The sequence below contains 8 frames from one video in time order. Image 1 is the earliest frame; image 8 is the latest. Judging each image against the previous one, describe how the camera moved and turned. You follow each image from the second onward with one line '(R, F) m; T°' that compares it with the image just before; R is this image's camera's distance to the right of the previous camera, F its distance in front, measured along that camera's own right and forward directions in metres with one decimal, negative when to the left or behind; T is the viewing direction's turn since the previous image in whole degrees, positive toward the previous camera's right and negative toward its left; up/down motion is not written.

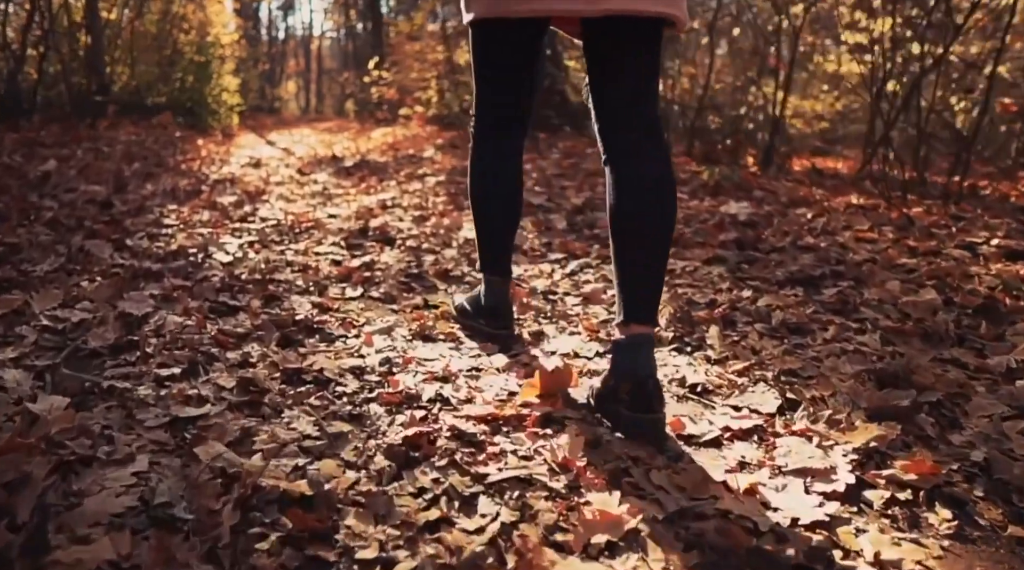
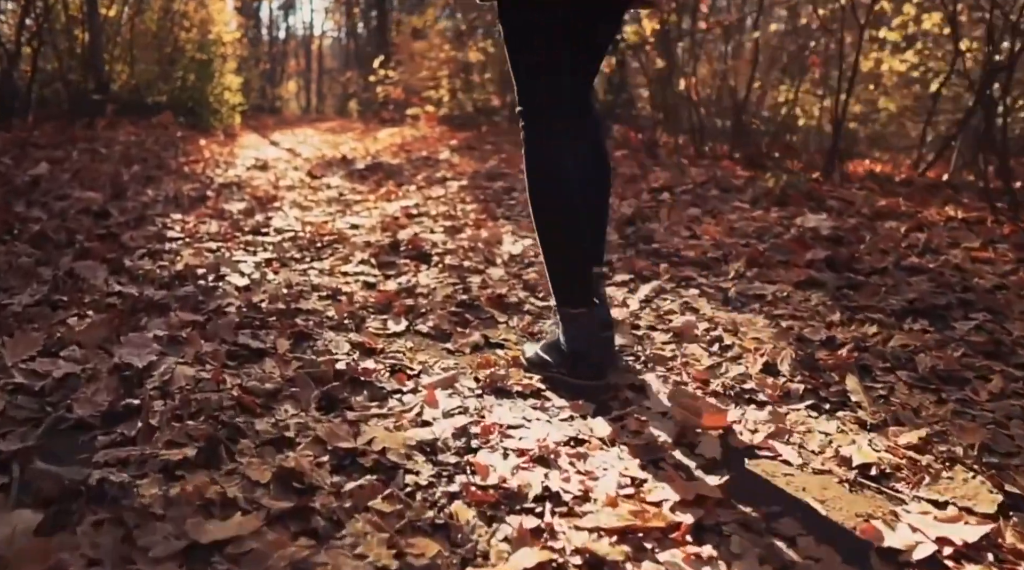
(-0.3, +0.7) m; 0°
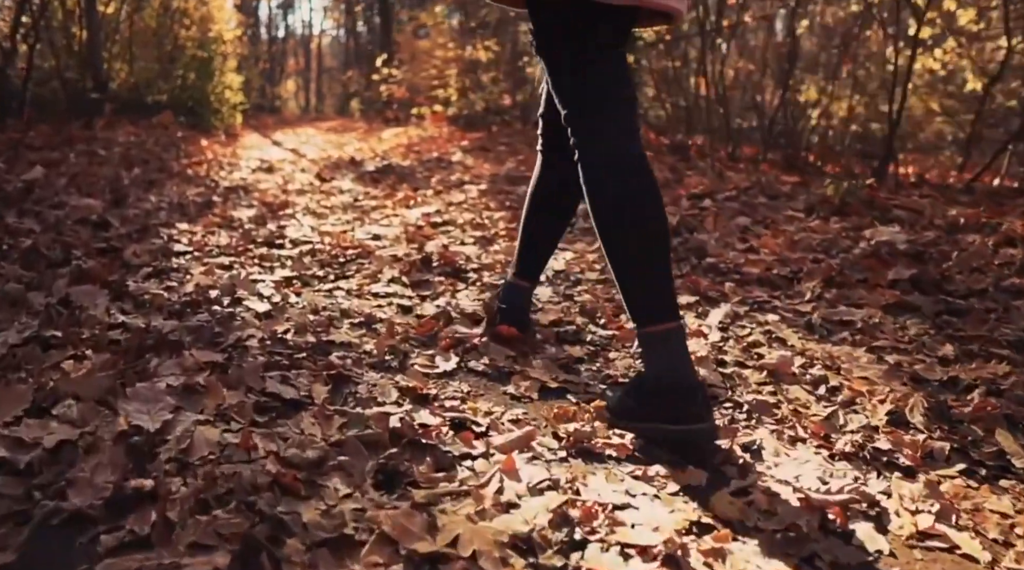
(-0.2, +0.5) m; 0°
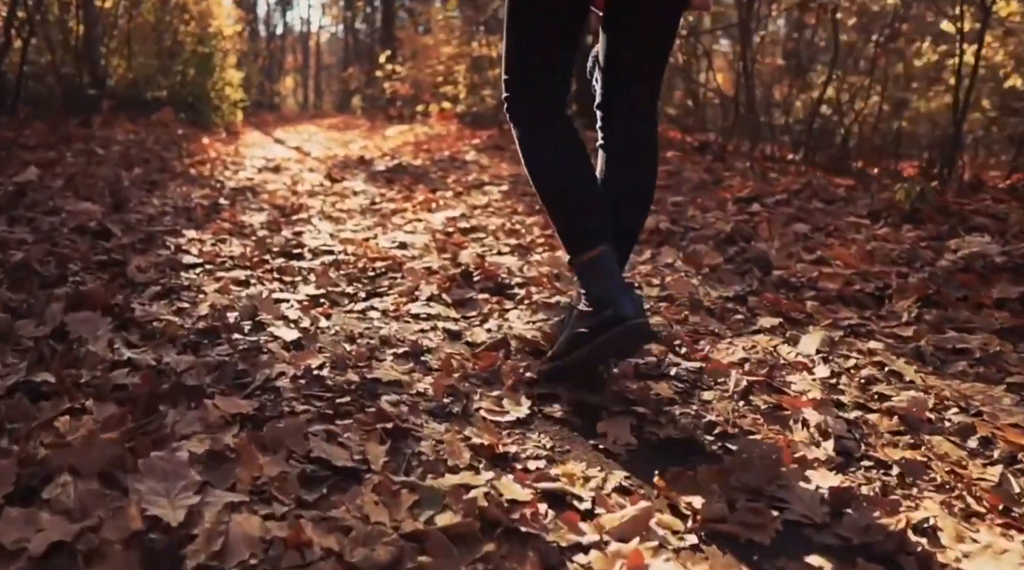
(-0.2, +0.5) m; 0°
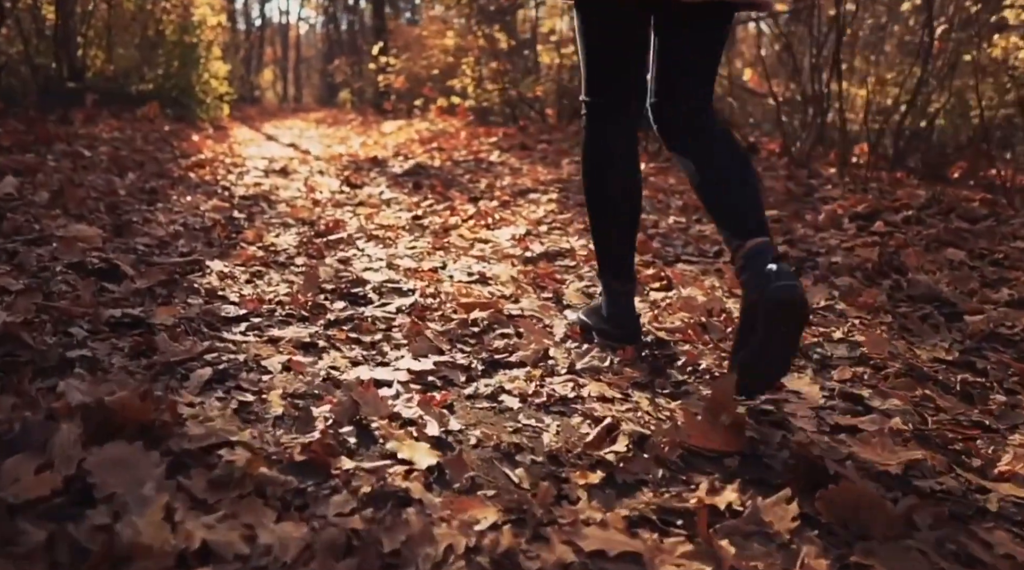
(-0.5, +1.0) m; +2°
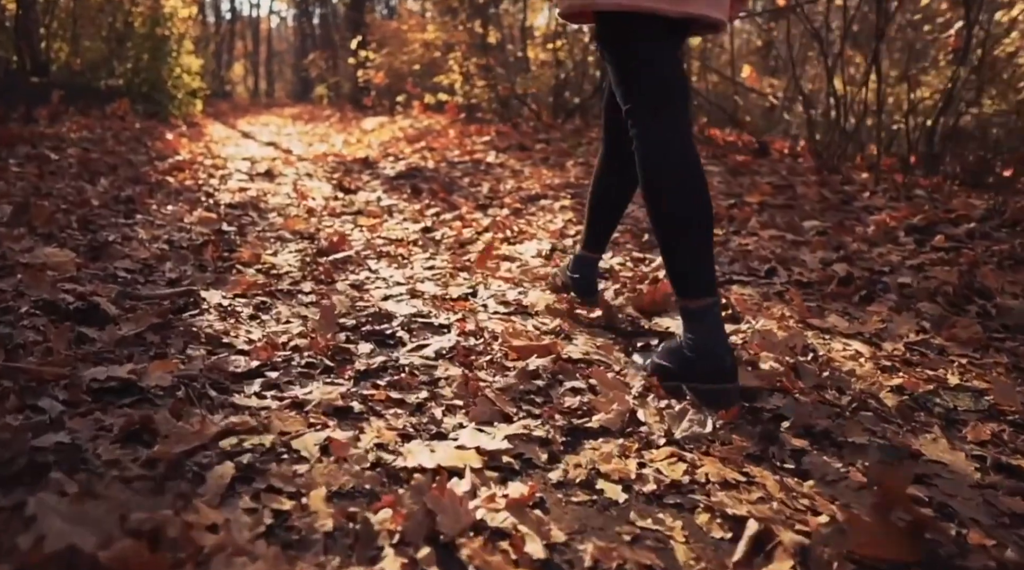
(-0.2, +0.5) m; +2°
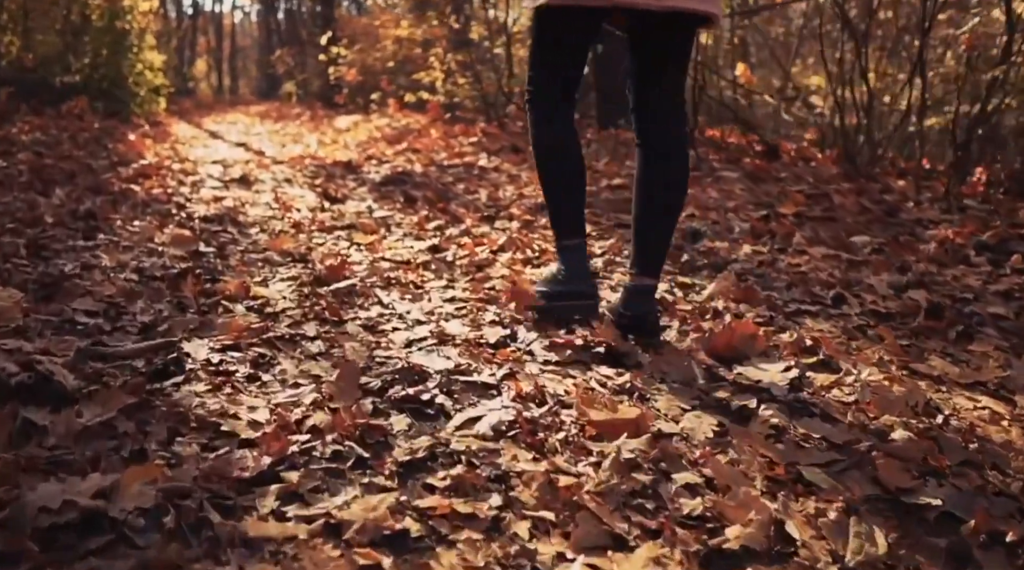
(-0.2, +0.6) m; +2°
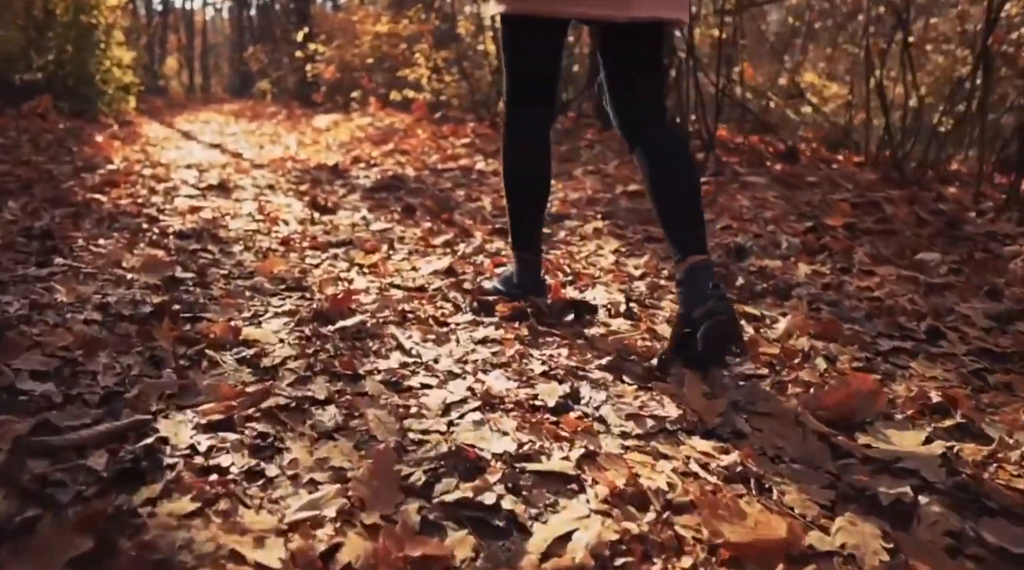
(-0.2, +0.6) m; +1°
